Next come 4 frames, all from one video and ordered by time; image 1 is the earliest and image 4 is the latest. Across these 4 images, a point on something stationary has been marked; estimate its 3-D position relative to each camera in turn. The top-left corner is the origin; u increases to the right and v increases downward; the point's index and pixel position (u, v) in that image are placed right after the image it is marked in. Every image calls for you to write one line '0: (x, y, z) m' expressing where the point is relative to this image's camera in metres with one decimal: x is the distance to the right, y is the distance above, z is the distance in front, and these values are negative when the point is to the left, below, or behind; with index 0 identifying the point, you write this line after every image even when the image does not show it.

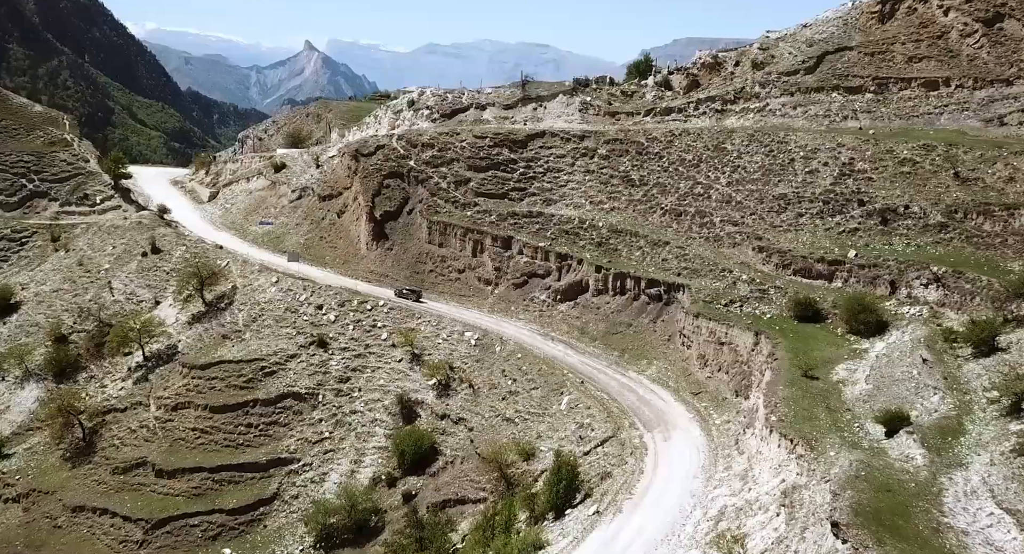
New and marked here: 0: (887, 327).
0: (+7.0, -0.9, +15.2) m
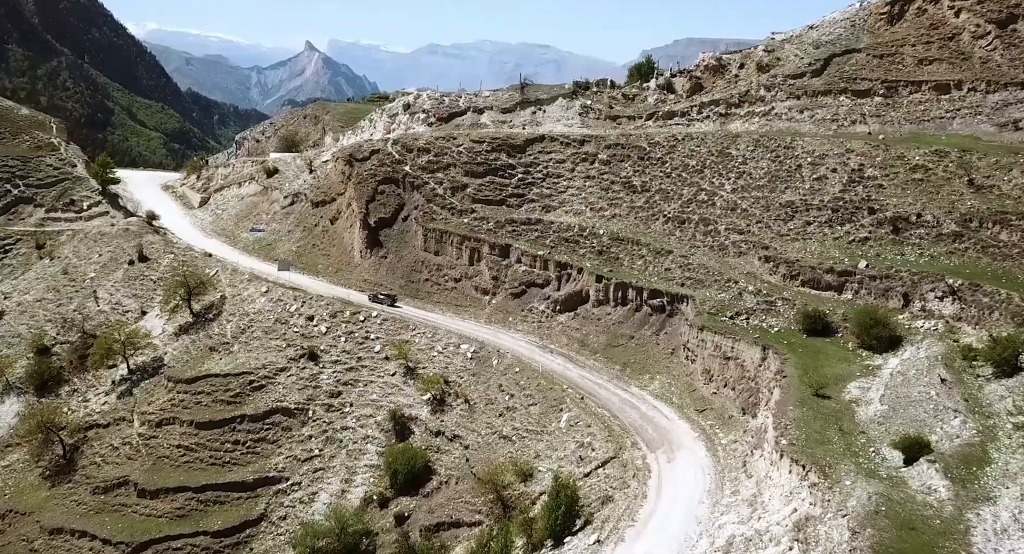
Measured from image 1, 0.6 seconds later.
0: (+6.9, -1.2, +14.6) m
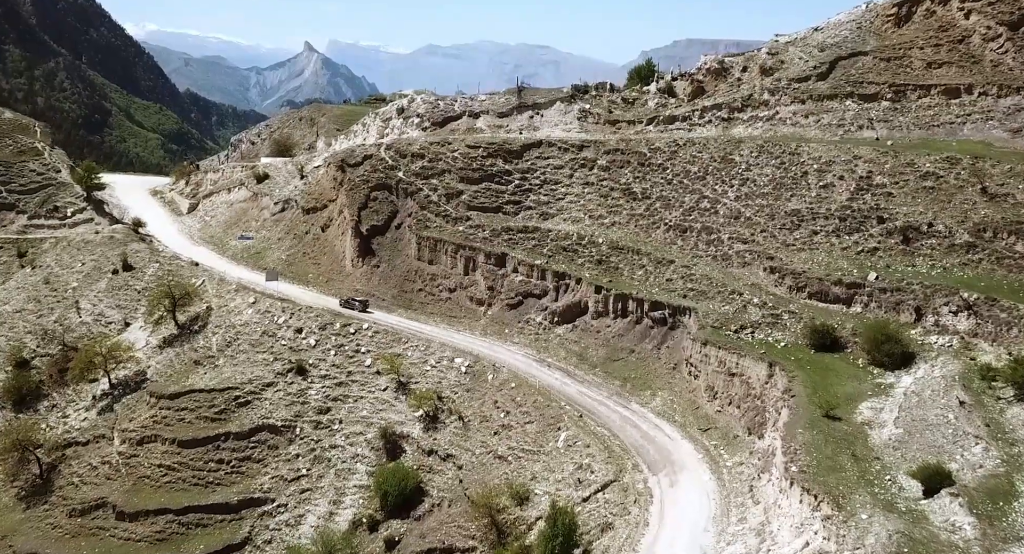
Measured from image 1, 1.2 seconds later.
0: (+6.9, -1.4, +14.0) m
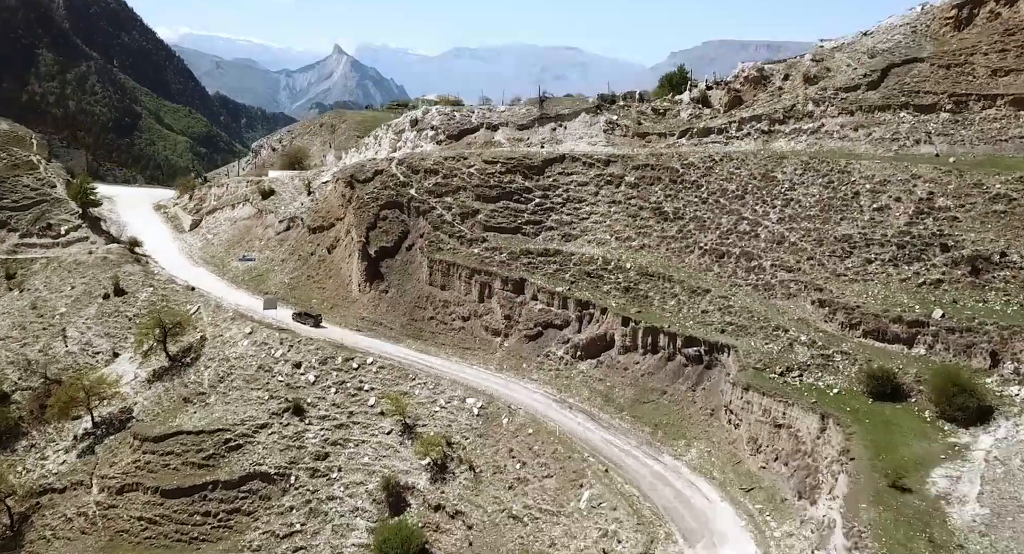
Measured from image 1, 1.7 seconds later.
0: (+7.1, -2.1, +12.1) m
